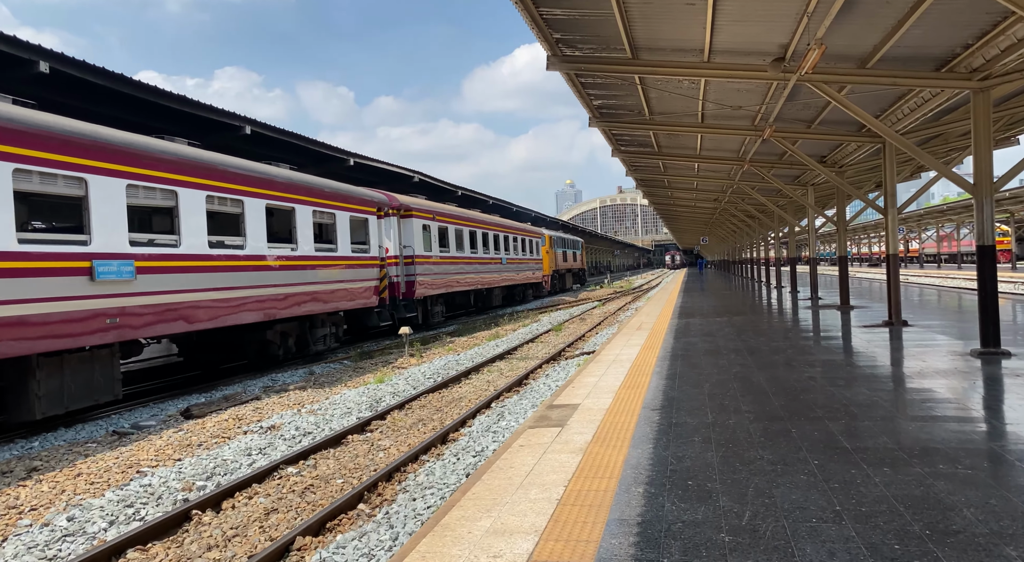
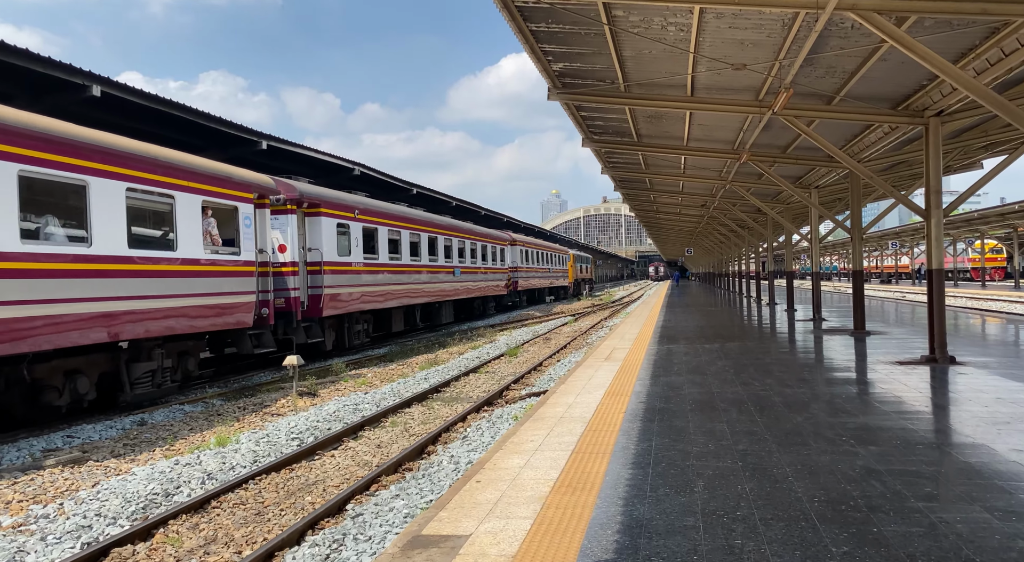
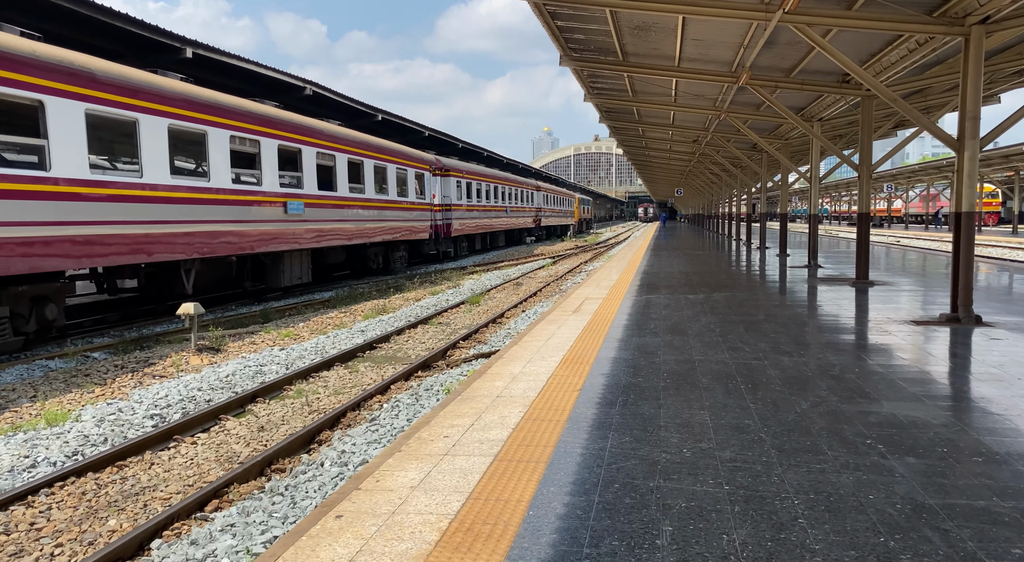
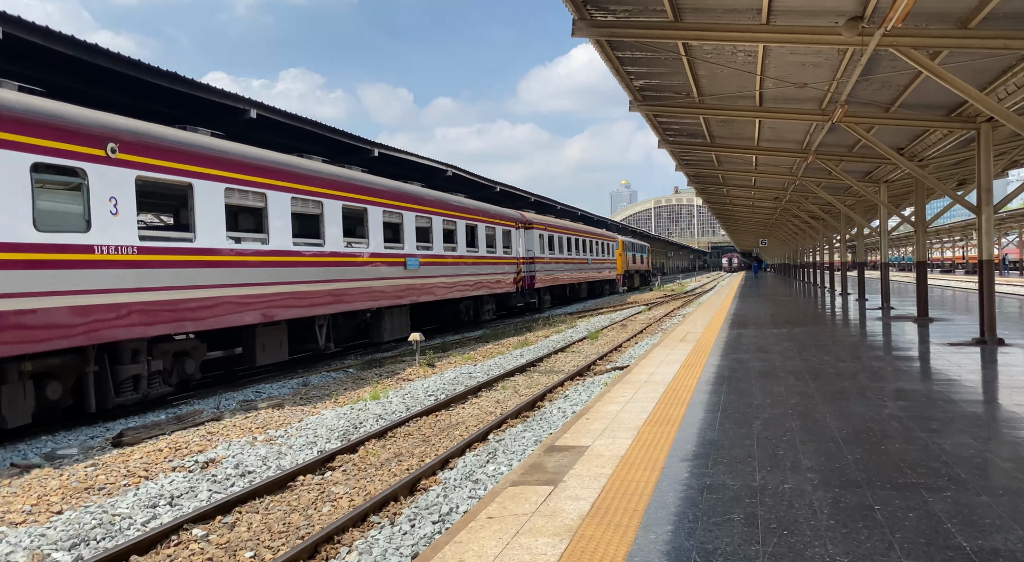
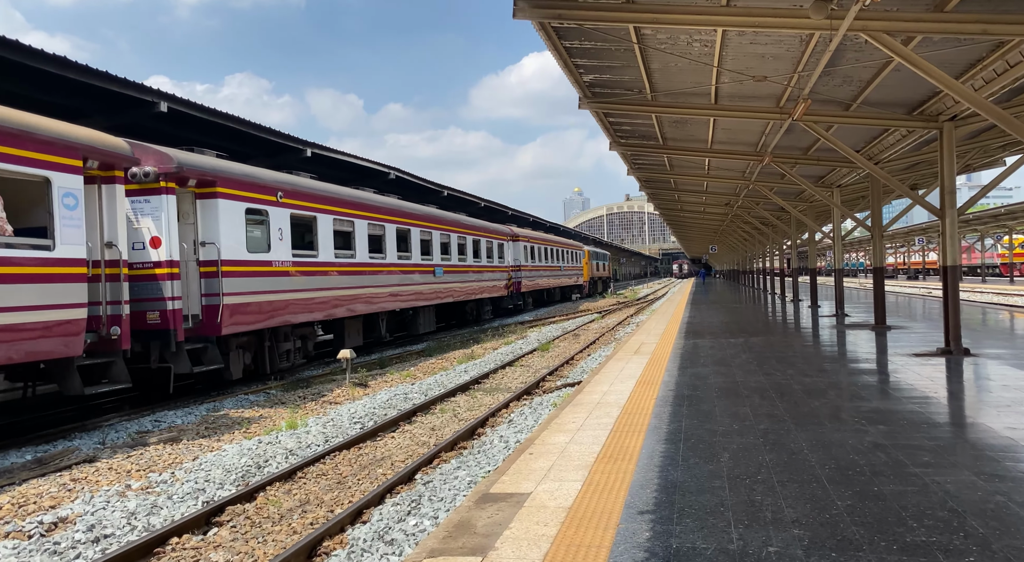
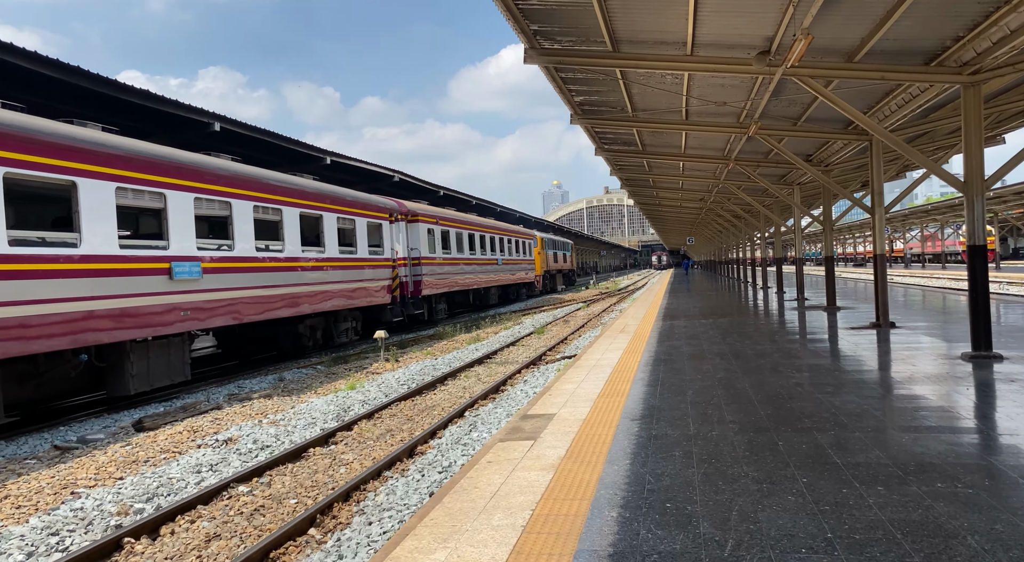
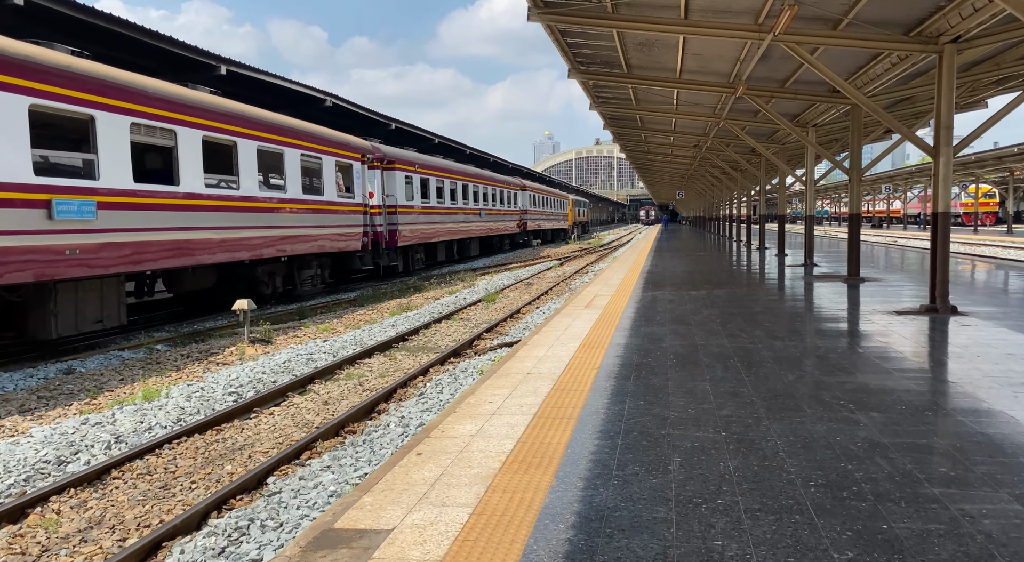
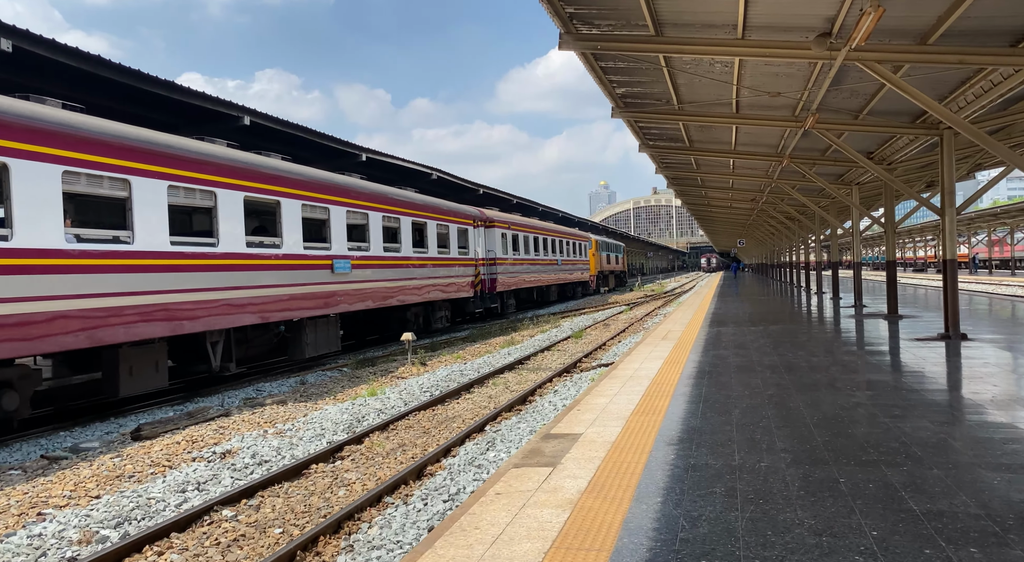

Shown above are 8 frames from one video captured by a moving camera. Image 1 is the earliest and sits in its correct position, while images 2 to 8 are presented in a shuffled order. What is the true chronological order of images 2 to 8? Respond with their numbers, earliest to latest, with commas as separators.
6, 8, 4, 5, 2, 7, 3
